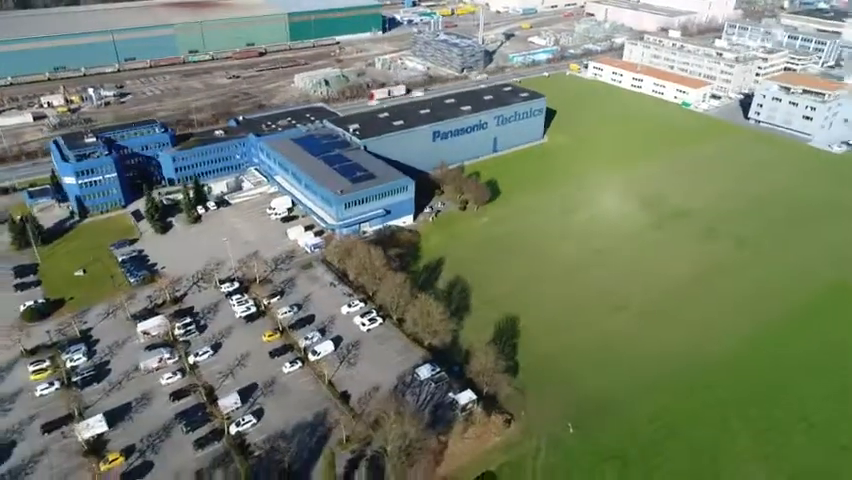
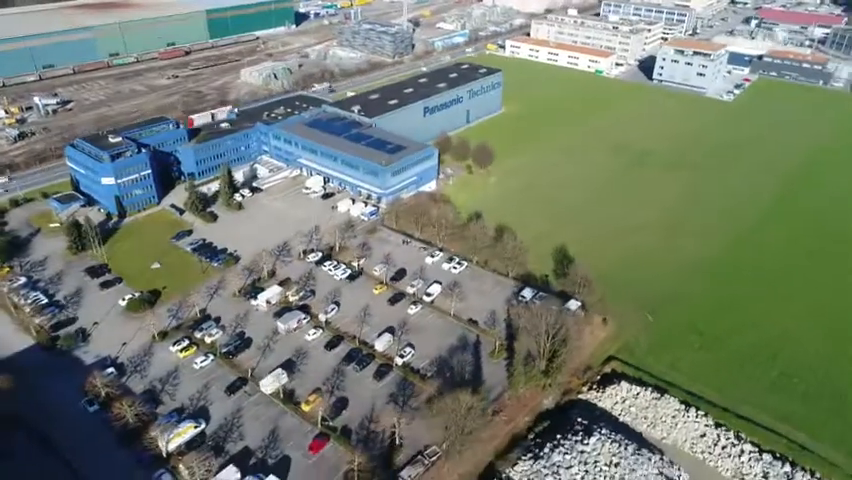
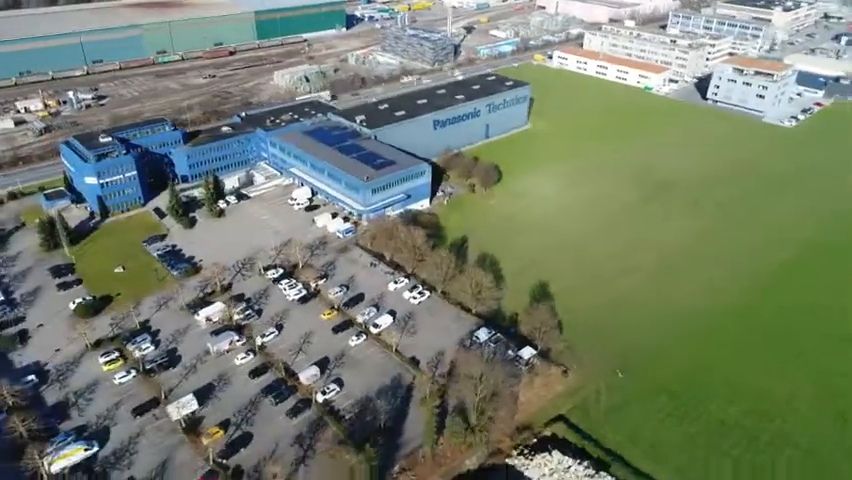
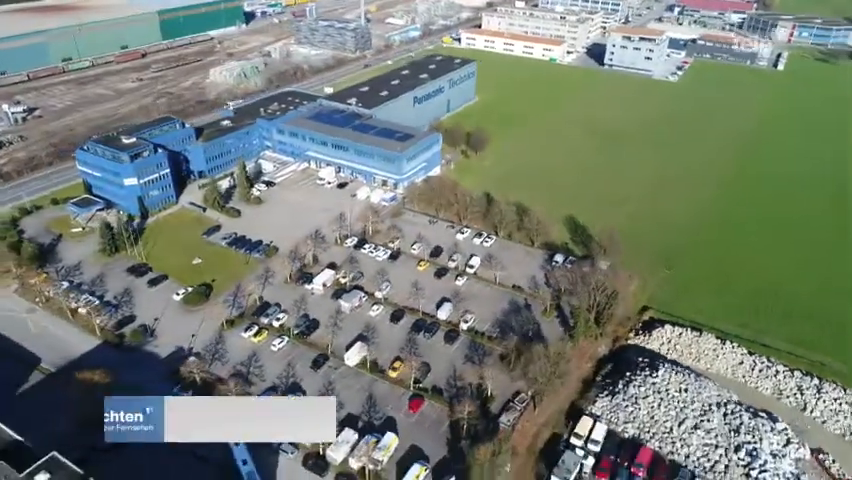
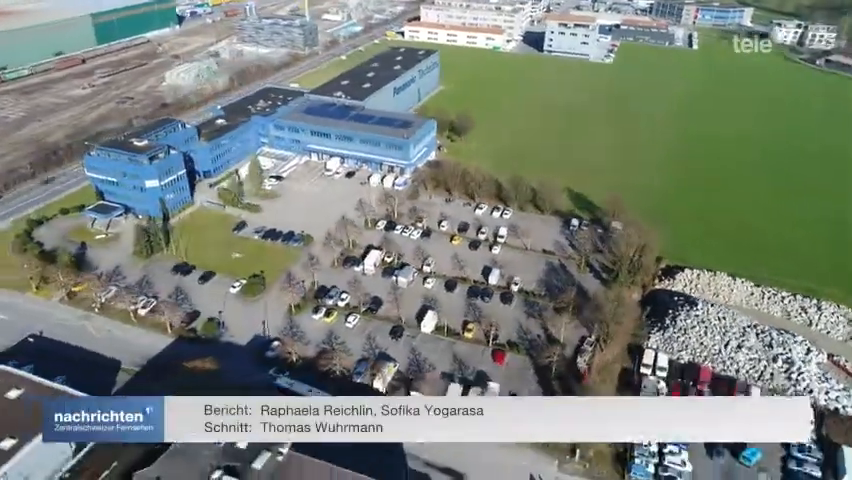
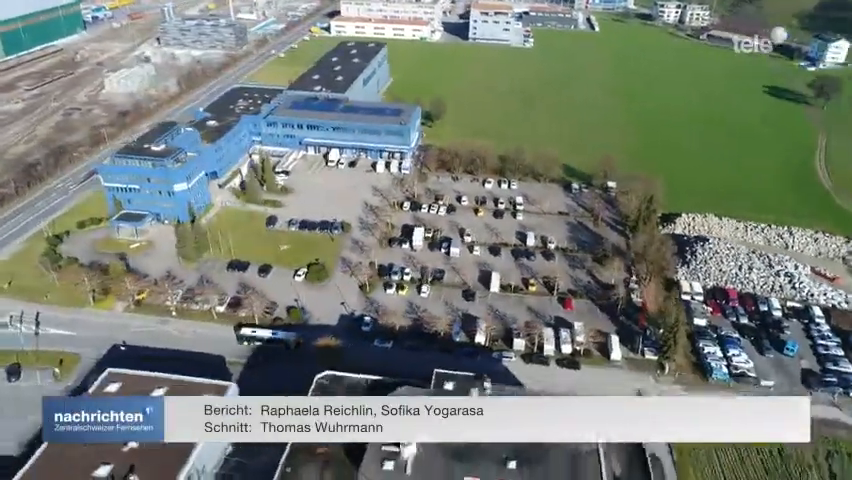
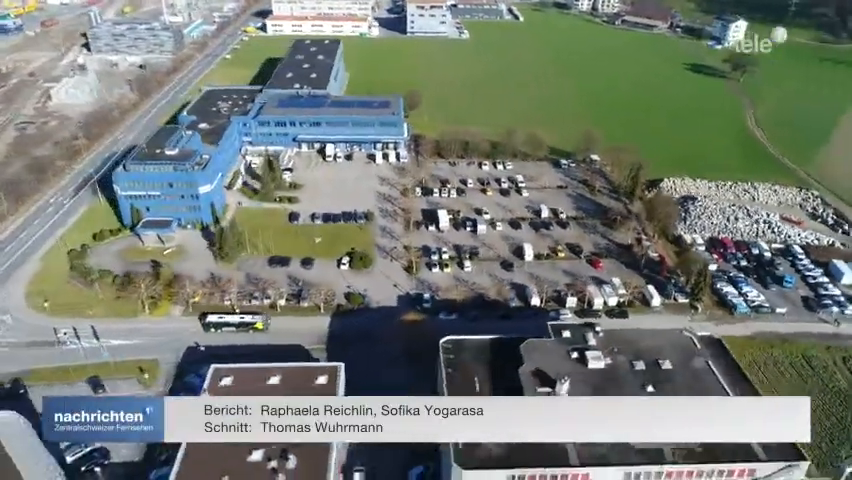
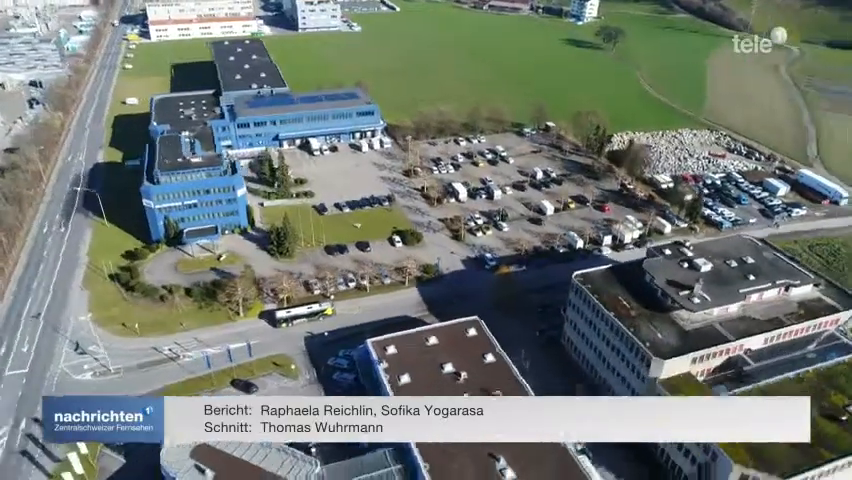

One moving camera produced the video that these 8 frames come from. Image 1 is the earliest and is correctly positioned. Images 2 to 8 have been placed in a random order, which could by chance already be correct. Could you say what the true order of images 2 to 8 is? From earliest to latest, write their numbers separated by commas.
3, 2, 4, 5, 6, 7, 8
